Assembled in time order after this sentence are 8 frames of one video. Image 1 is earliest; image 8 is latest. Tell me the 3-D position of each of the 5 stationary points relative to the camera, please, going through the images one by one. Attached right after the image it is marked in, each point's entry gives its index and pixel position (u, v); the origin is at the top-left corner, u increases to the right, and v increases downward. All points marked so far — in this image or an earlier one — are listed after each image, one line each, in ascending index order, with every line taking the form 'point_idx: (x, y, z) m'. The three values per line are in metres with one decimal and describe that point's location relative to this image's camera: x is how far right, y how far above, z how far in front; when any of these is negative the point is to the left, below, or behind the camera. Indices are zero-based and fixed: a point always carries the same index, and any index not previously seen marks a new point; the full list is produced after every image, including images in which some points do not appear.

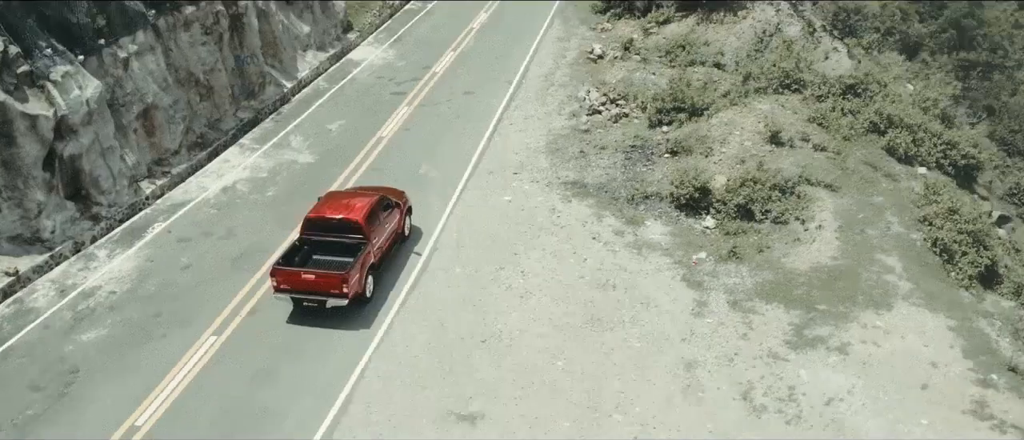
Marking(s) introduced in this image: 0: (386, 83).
0: (-1.8, +2.0, +13.2) m
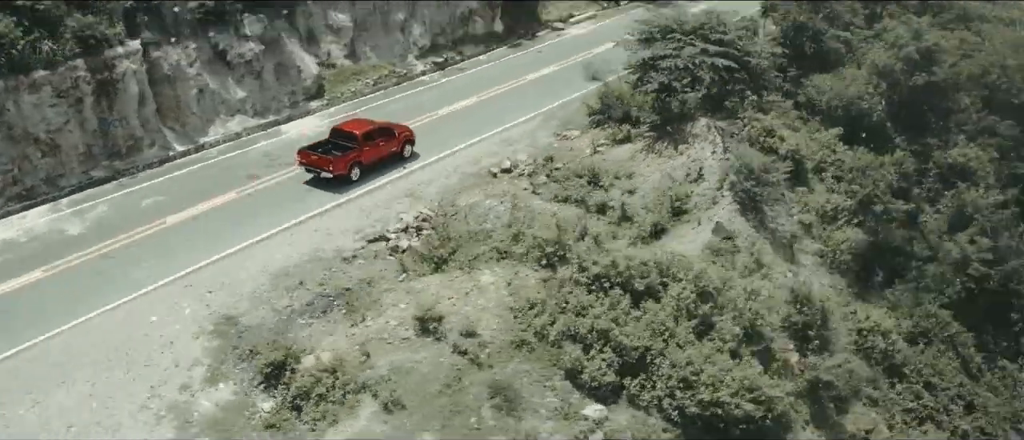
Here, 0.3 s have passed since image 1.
0: (-3.7, +0.9, +13.3) m
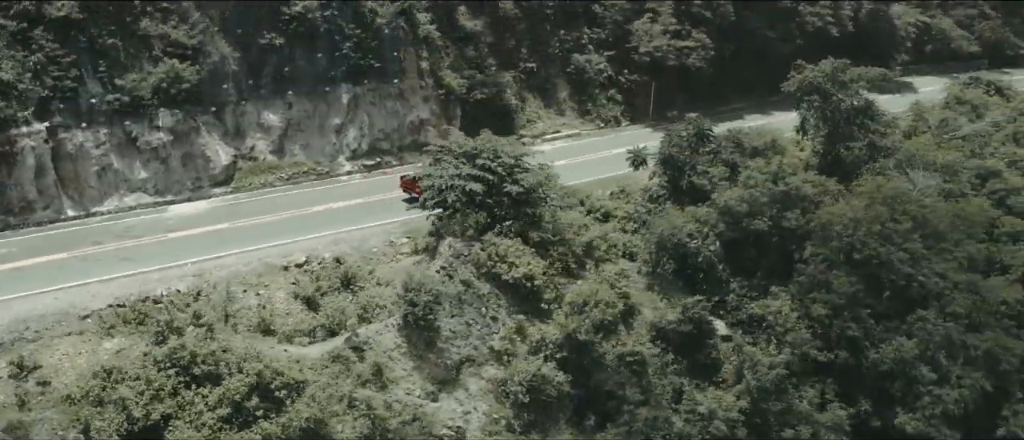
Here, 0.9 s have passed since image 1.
0: (-6.8, -0.2, +15.9) m
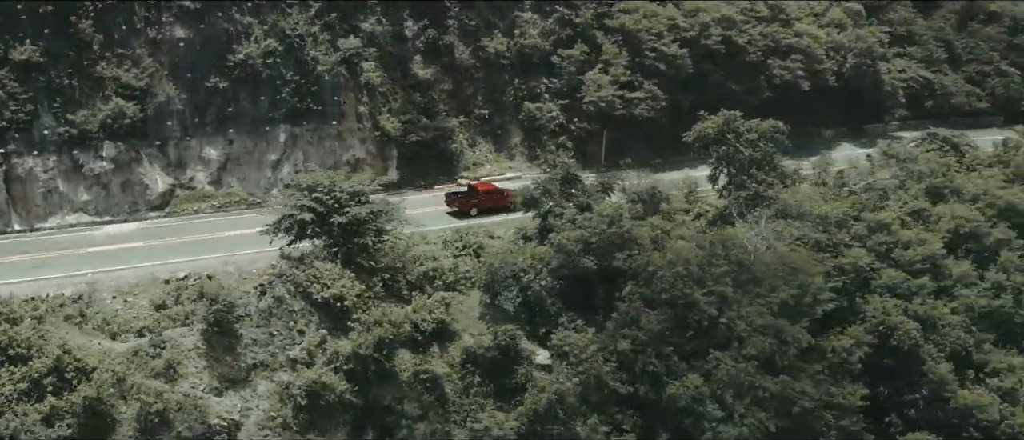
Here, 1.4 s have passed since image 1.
0: (-9.4, -0.5, +18.5) m
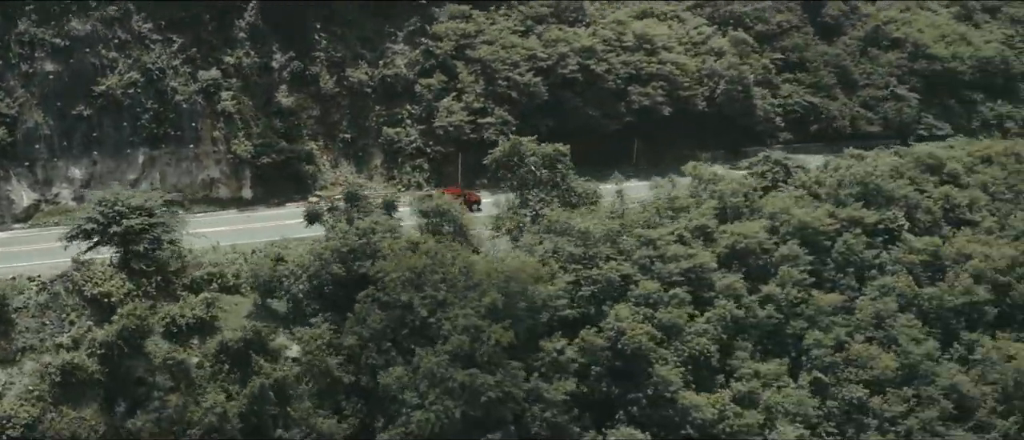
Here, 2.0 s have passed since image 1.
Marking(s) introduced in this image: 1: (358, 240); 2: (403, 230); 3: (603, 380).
0: (-14.1, -0.7, +21.5) m
1: (-3.1, -0.4, +18.8) m
2: (-2.4, -0.2, +19.7) m
3: (+2.1, -3.4, +19.1) m
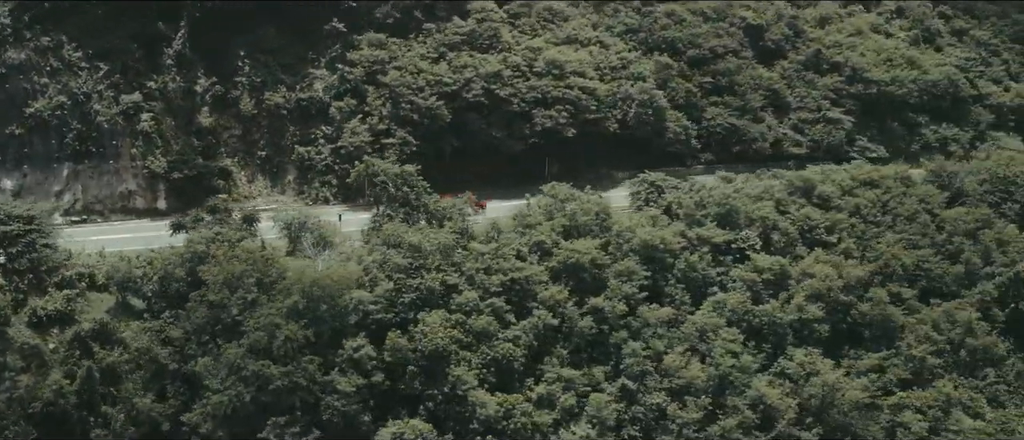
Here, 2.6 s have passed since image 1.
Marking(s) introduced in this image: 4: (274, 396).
0: (-18.1, -0.7, +25.4) m
1: (-7.4, -0.7, +21.7) m
2: (-6.6, -0.5, +22.6) m
3: (-2.3, -3.7, +21.5) m
4: (-5.2, -3.8, +19.7) m
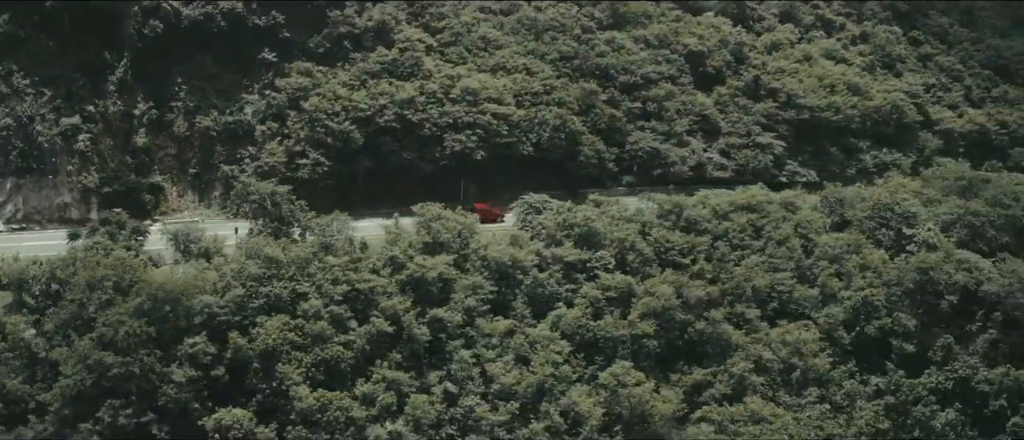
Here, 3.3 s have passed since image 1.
0: (-22.3, -0.8, +30.0) m
1: (-12.0, -1.0, +25.2) m
2: (-11.1, -0.8, +26.0) m
3: (-7.0, -4.1, +24.5) m
4: (-10.1, -4.1, +23.0) m
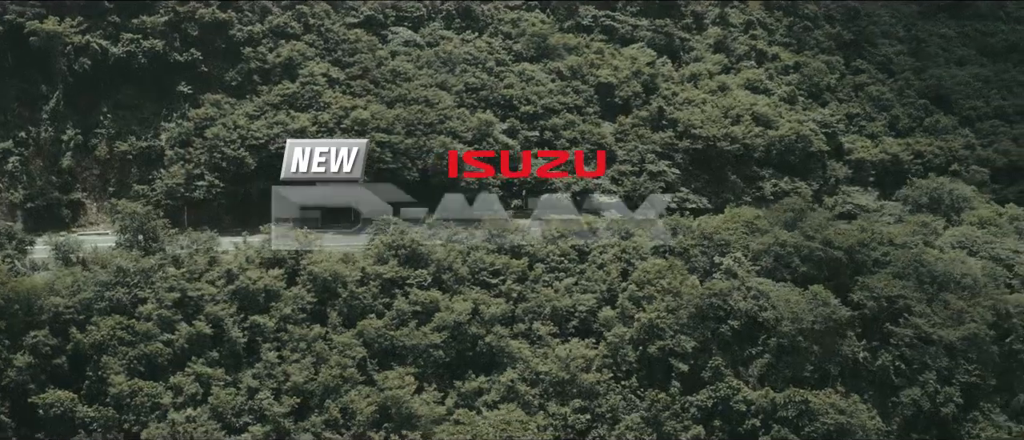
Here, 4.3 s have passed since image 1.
0: (-28.2, -1.0, +36.7) m
1: (-18.6, -1.3, +30.8) m
2: (-17.6, -1.2, +31.4) m
3: (-13.8, -4.6, +29.3) m
4: (-17.0, -4.5, +28.3) m
